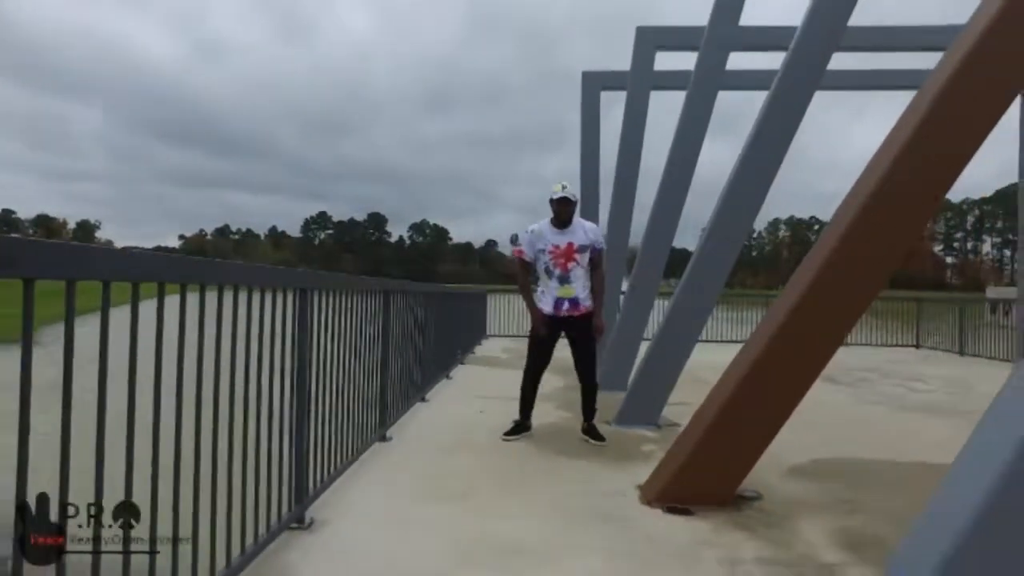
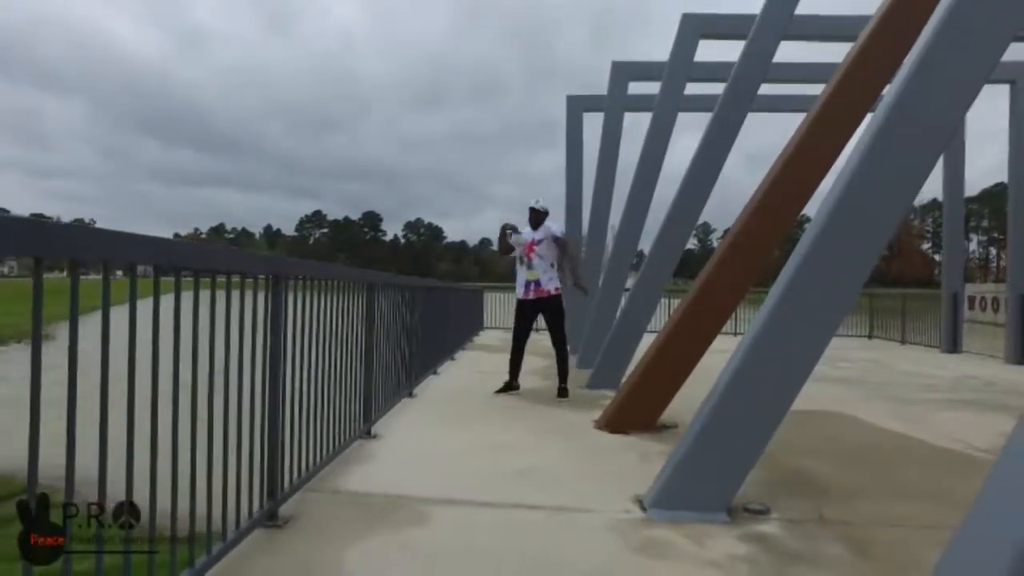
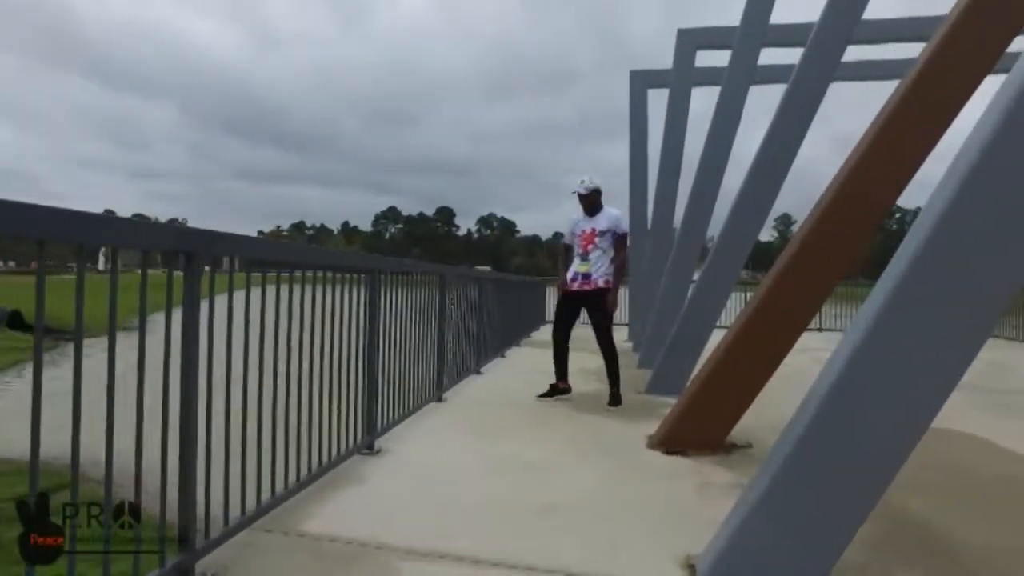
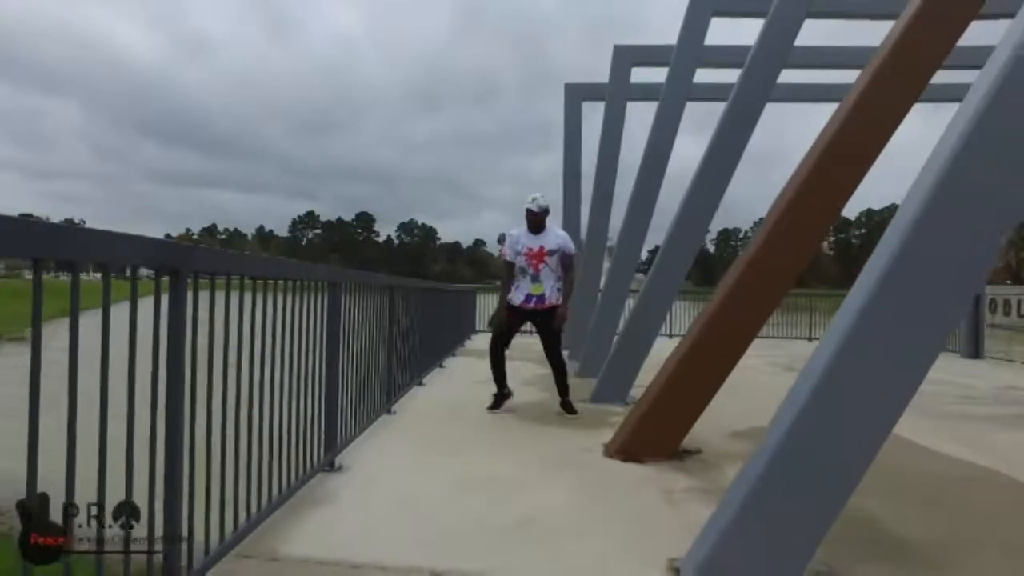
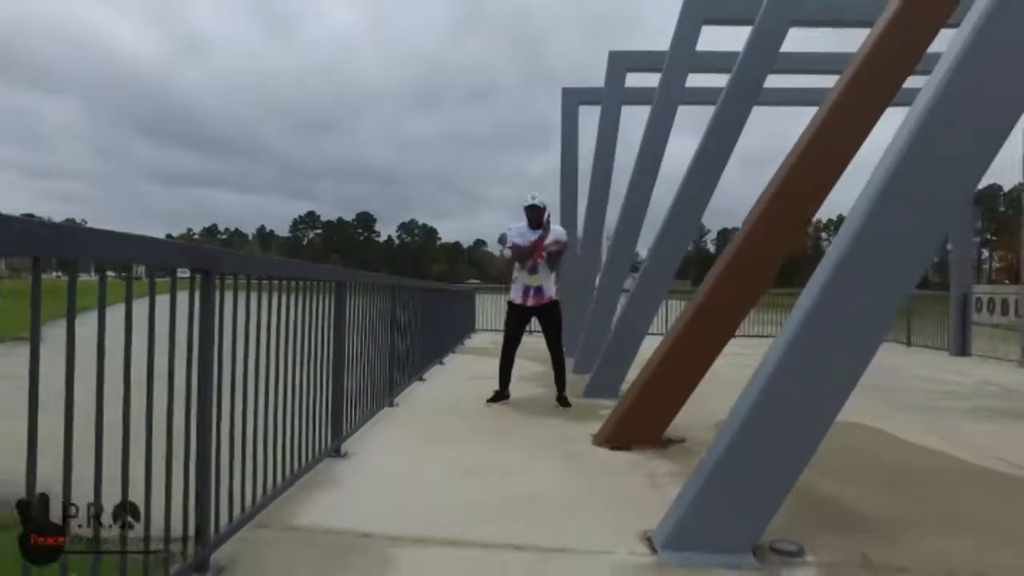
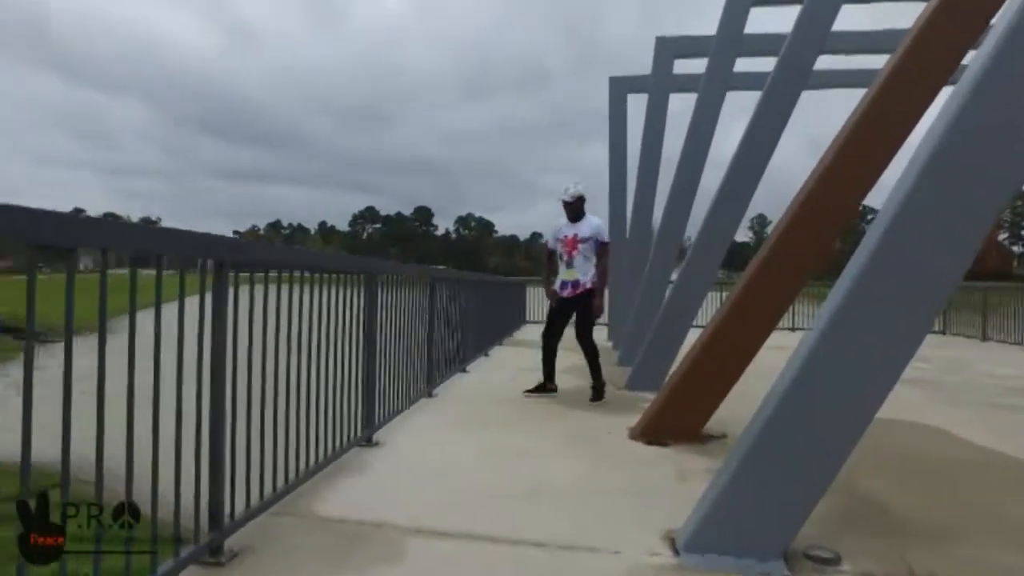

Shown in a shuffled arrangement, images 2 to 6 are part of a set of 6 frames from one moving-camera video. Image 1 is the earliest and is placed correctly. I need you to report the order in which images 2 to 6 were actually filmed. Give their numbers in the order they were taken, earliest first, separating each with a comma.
4, 5, 2, 6, 3
